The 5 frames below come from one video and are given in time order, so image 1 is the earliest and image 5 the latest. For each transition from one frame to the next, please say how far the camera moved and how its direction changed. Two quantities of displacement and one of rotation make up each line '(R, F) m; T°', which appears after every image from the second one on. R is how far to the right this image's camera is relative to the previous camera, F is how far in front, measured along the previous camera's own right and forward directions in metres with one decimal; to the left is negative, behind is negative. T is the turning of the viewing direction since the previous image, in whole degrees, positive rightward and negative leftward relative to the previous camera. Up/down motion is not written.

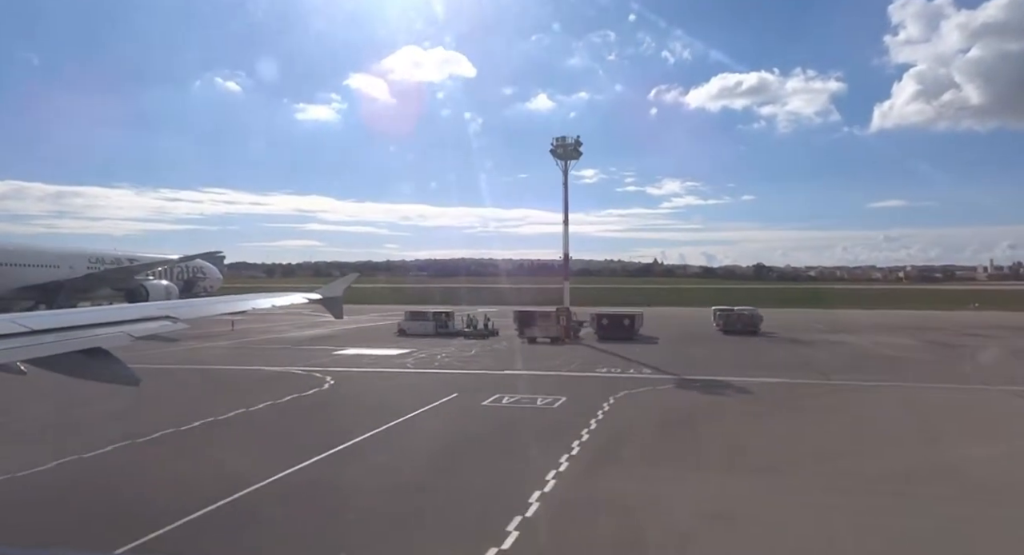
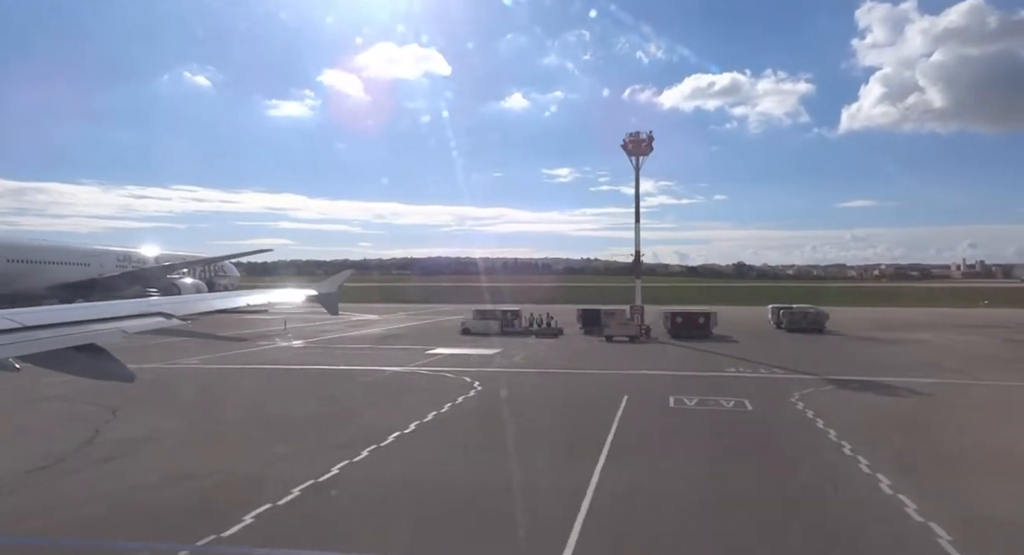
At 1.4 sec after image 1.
(-4.4, +0.2) m; 0°
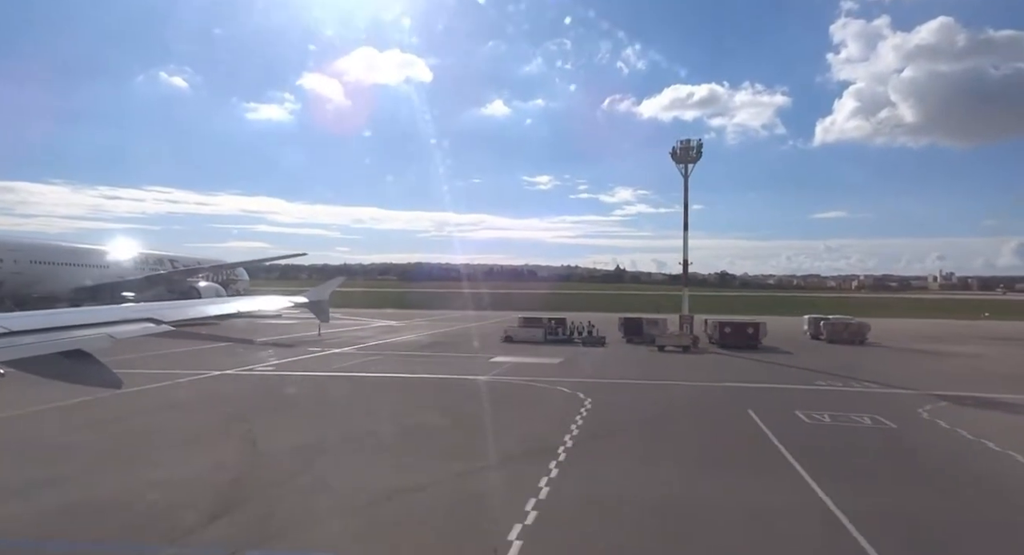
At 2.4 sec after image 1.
(-3.2, +0.2) m; 0°
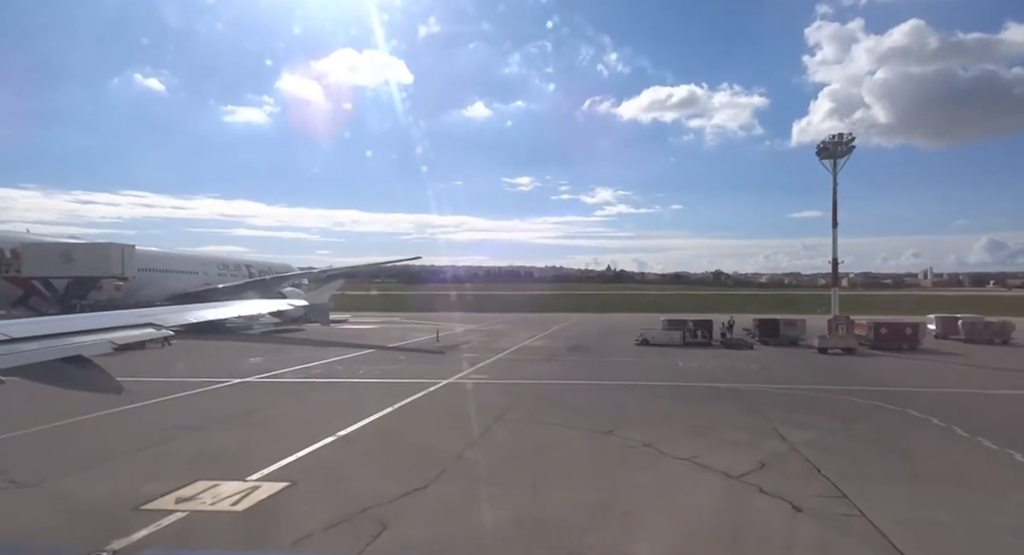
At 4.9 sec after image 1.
(-7.7, +0.5) m; -2°
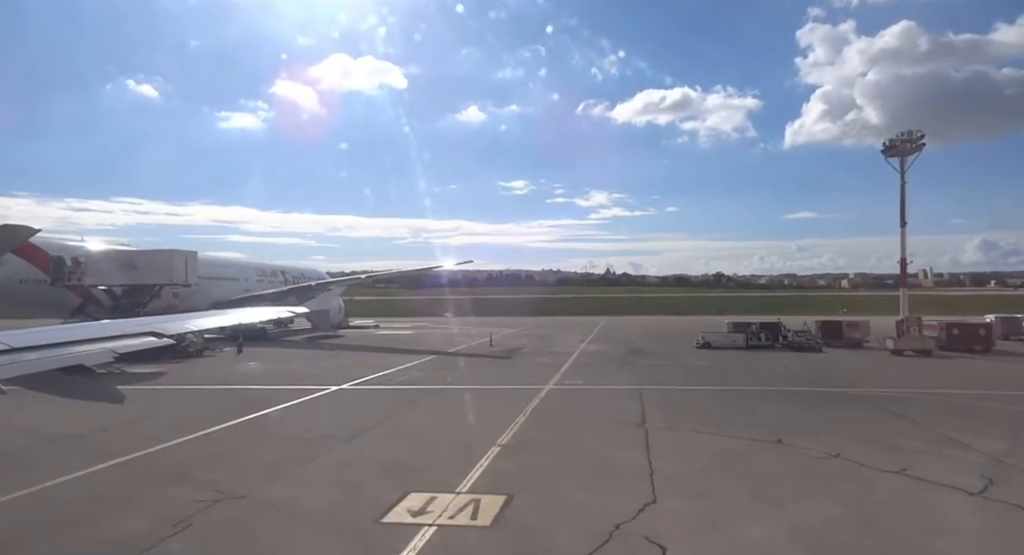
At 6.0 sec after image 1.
(-3.3, +0.2) m; -1°
